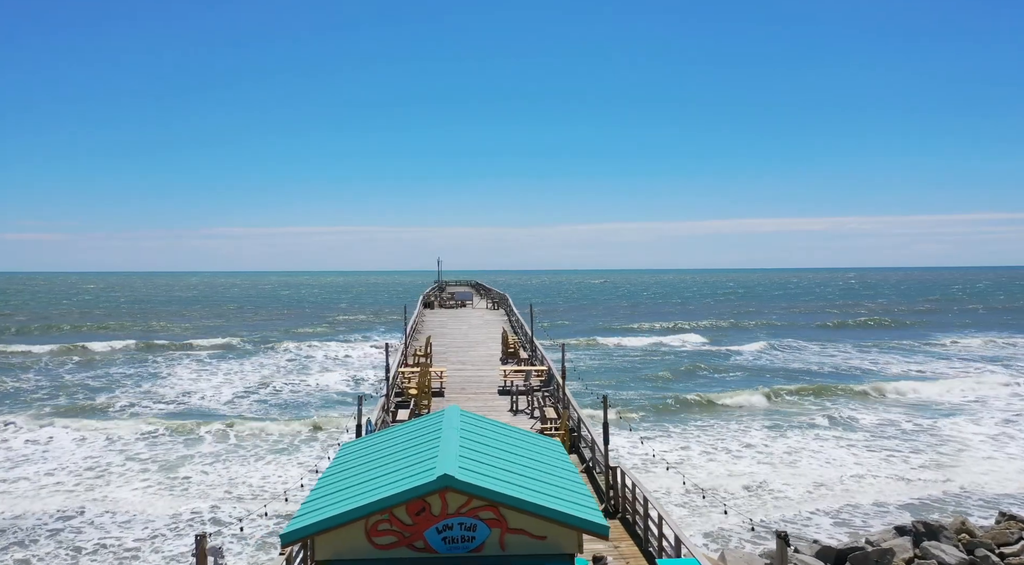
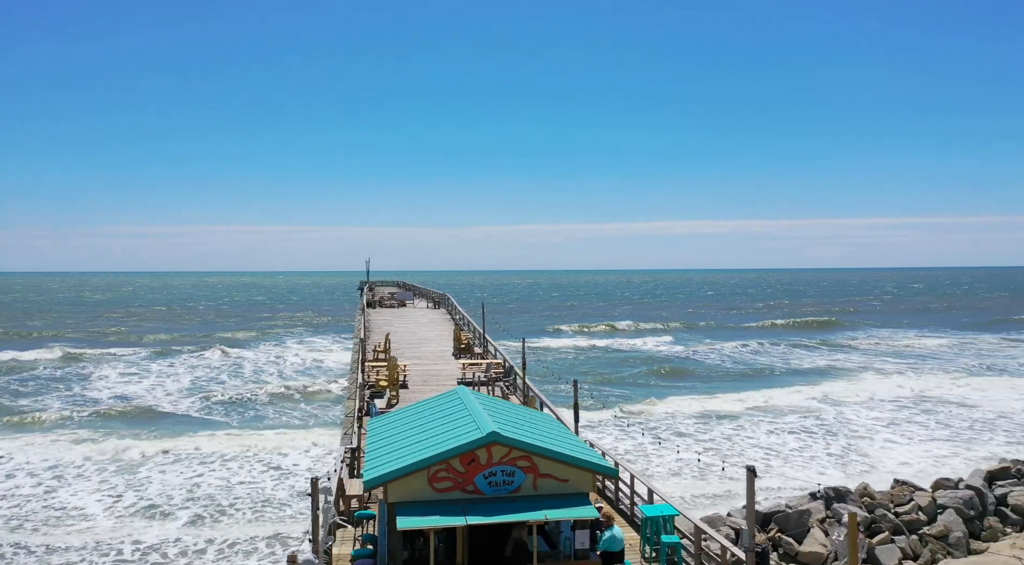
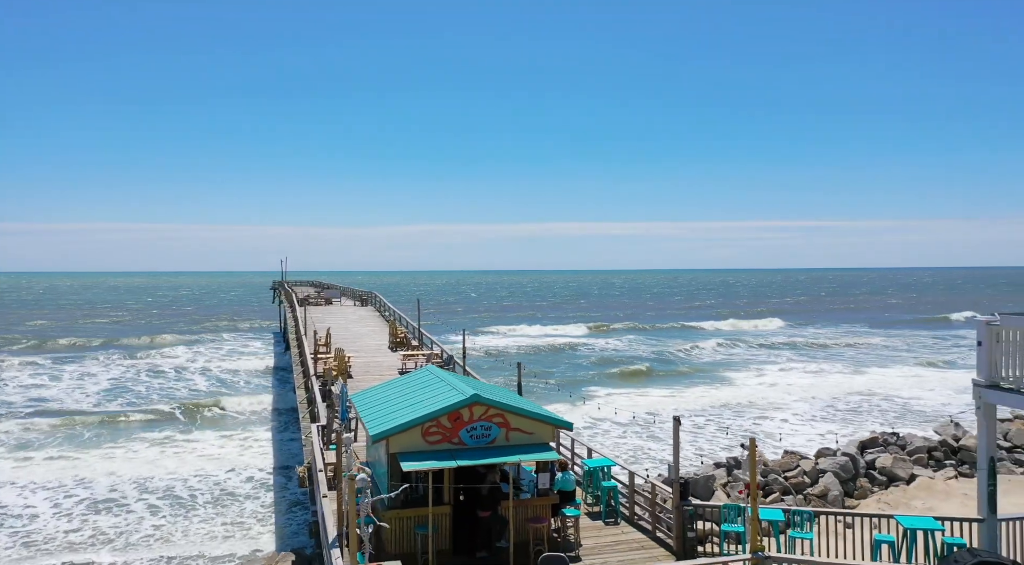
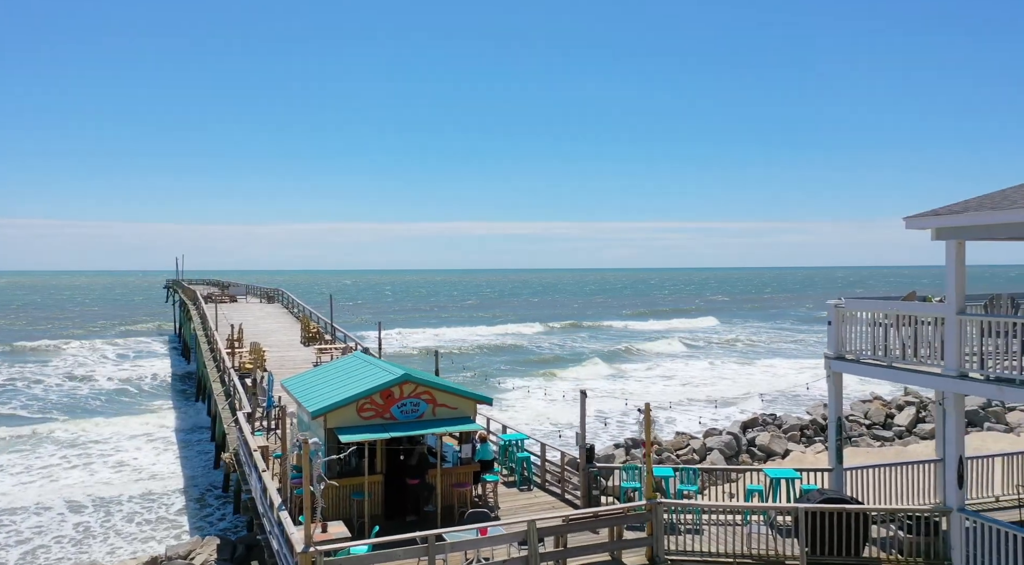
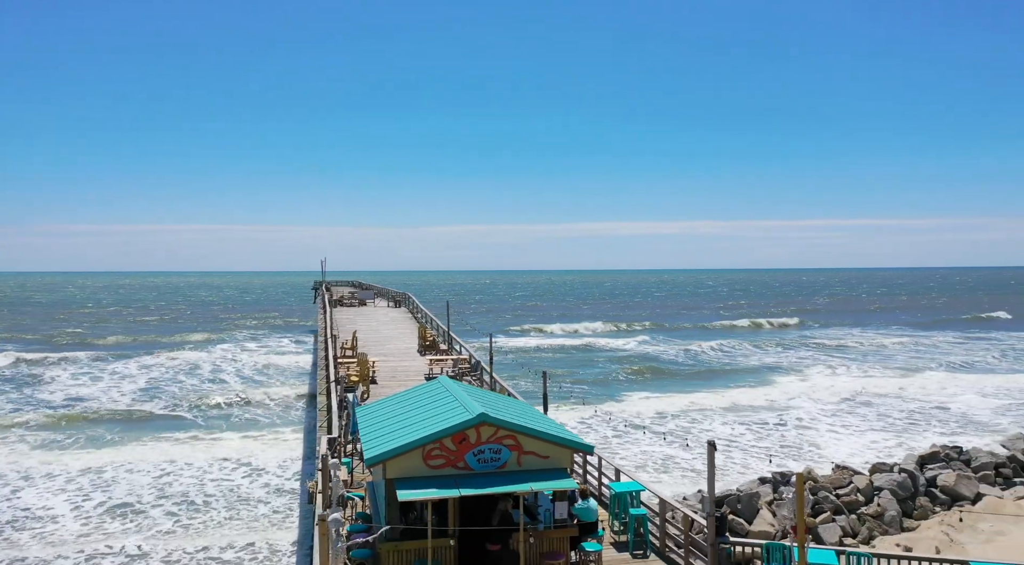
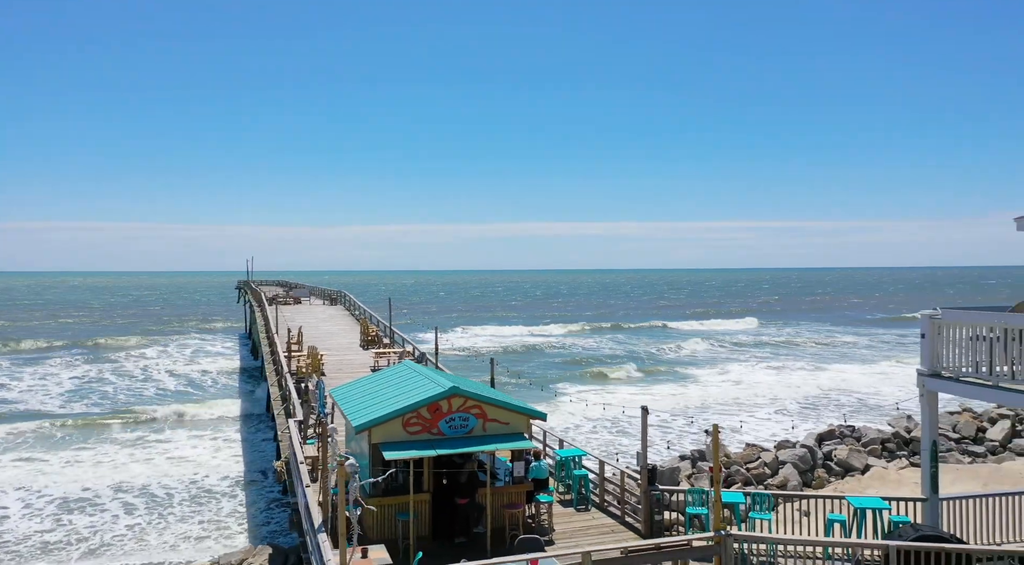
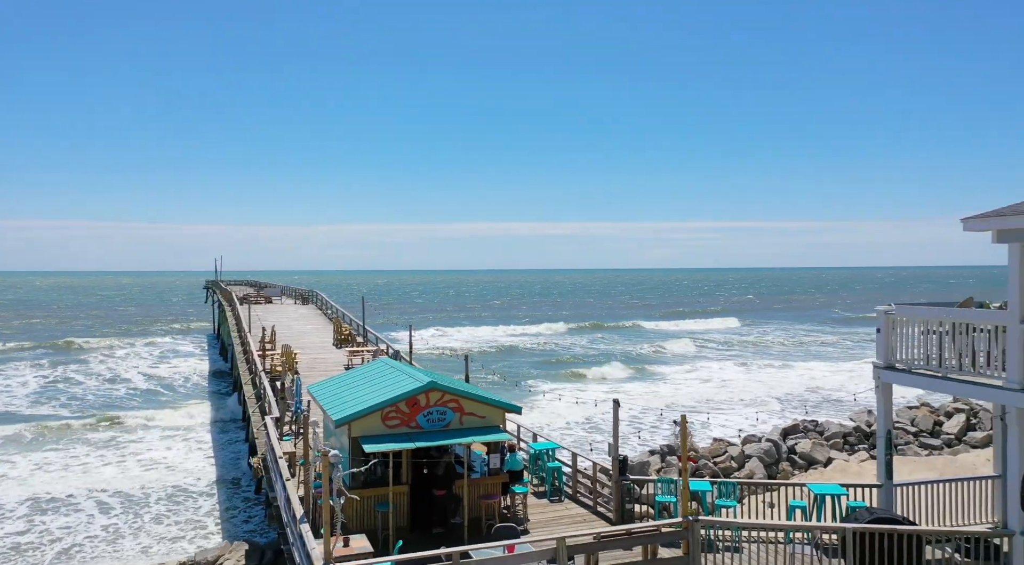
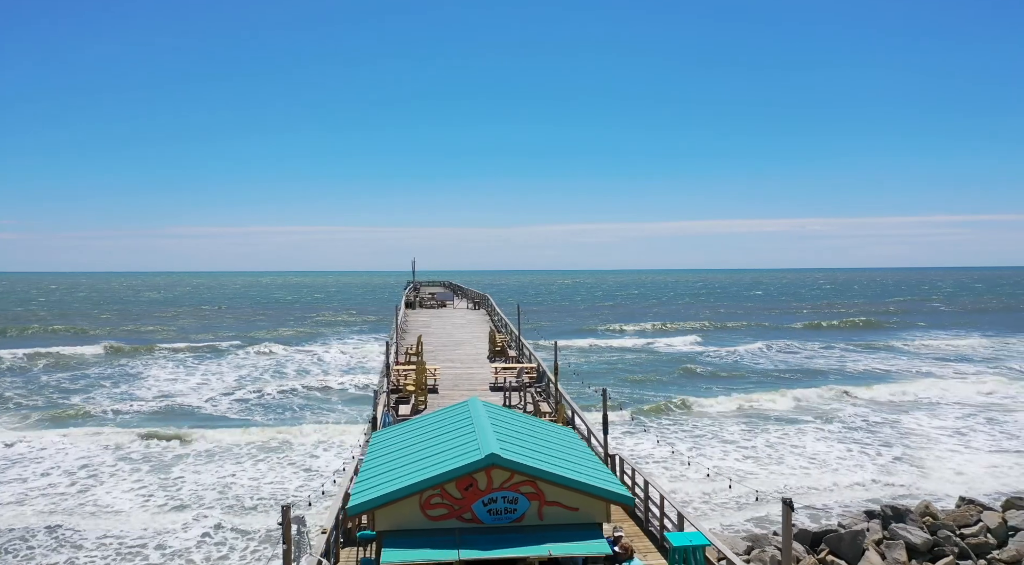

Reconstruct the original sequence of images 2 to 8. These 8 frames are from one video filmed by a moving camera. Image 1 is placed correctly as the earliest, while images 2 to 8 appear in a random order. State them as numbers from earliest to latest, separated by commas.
8, 2, 5, 3, 6, 7, 4
